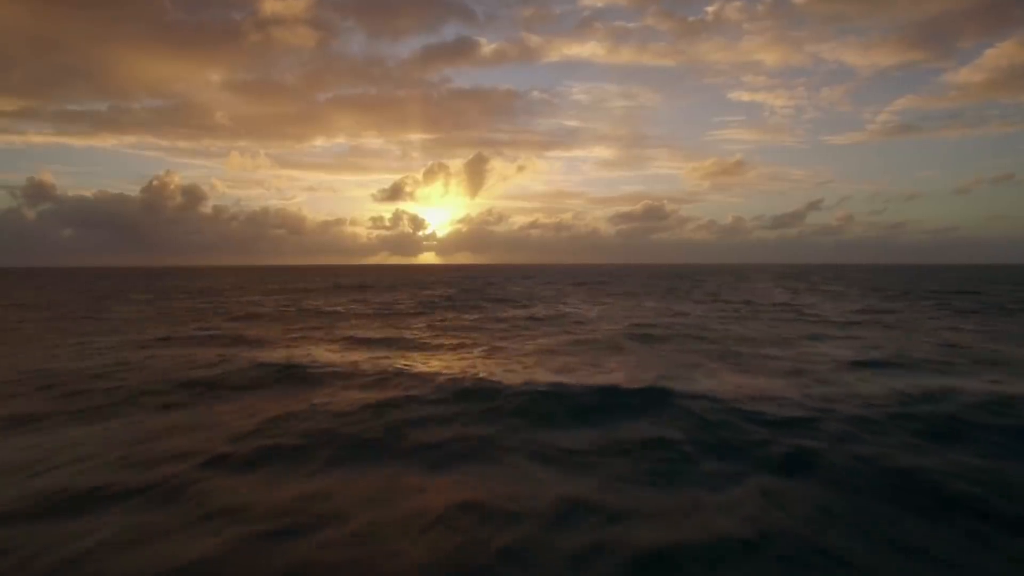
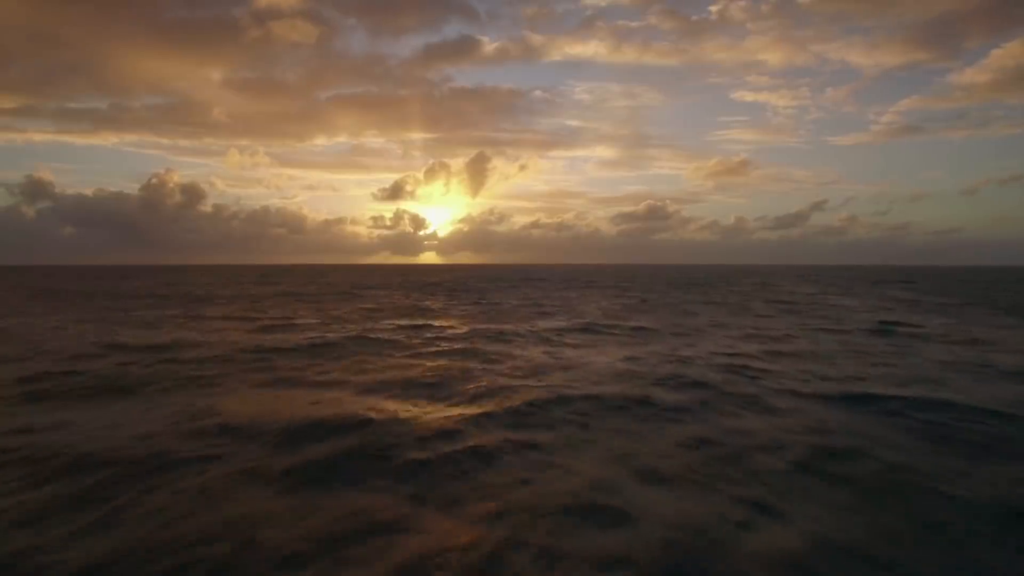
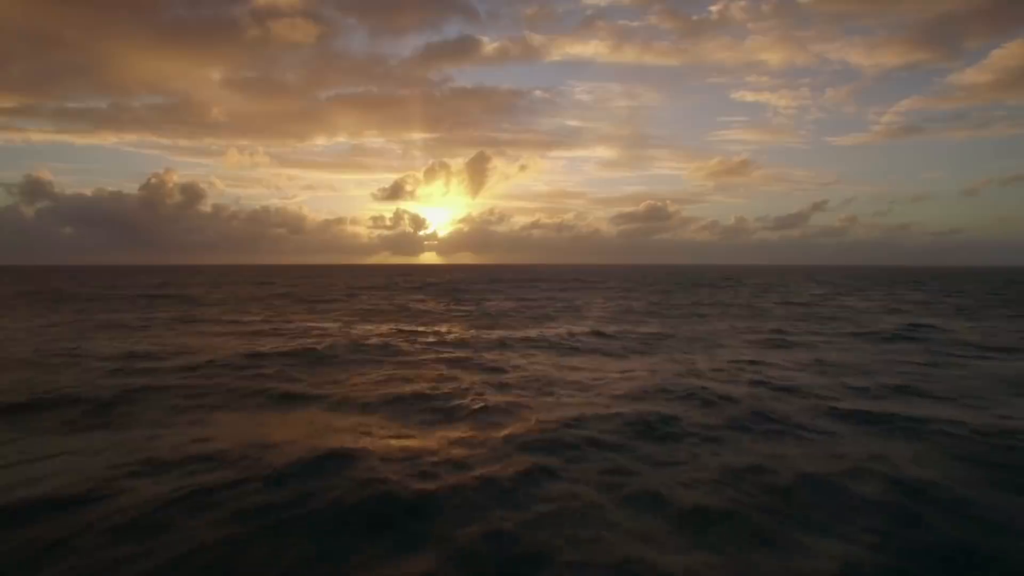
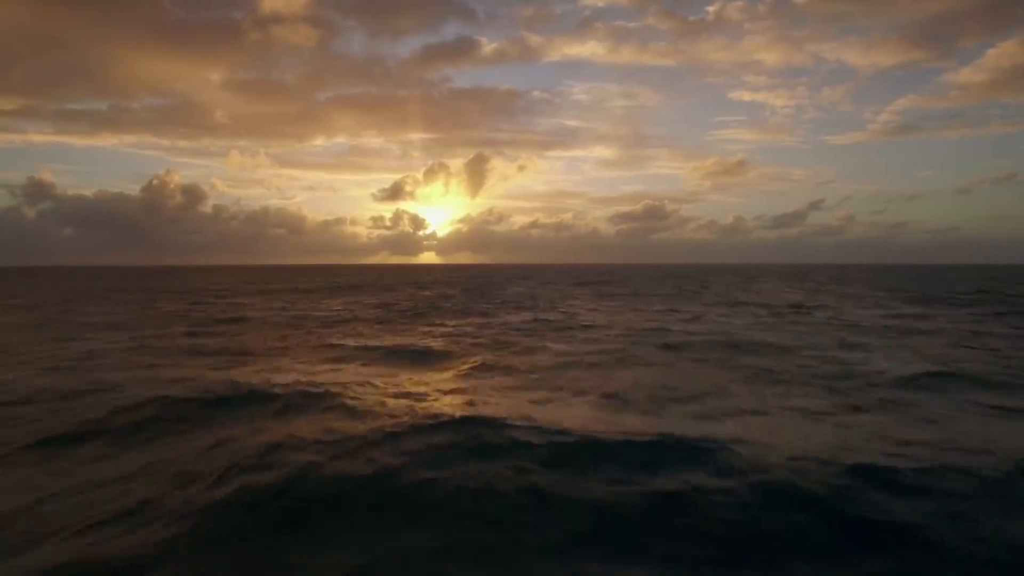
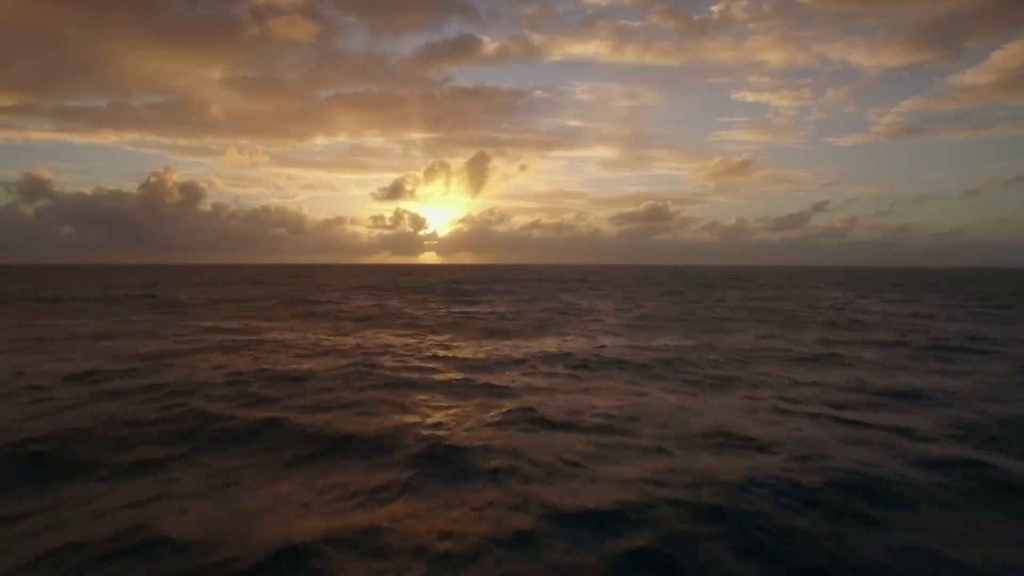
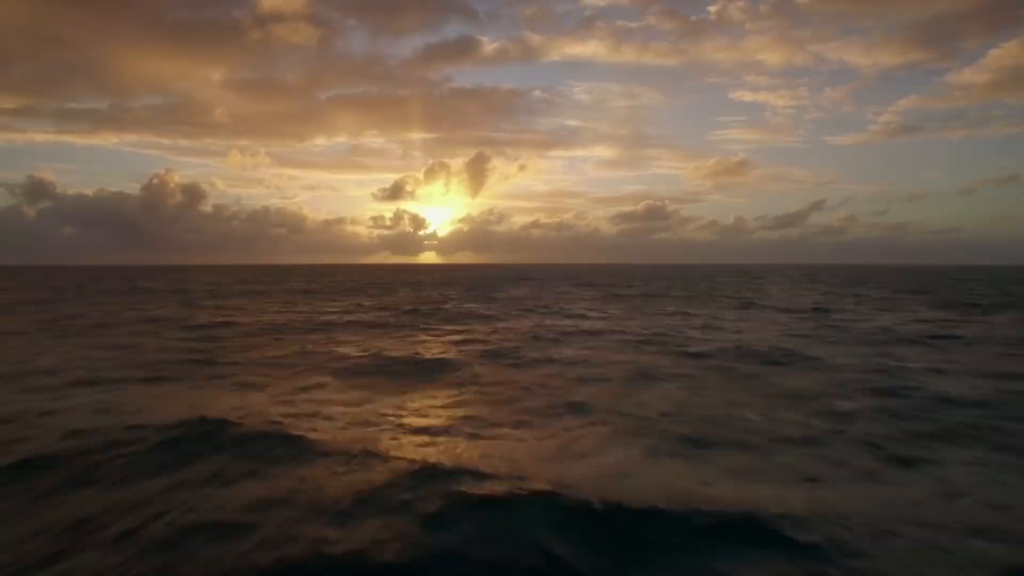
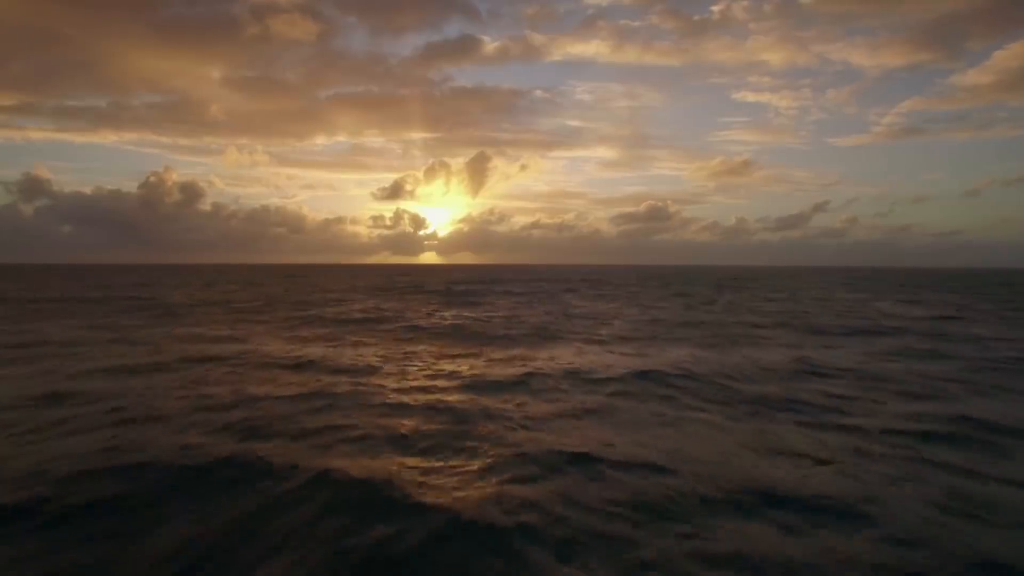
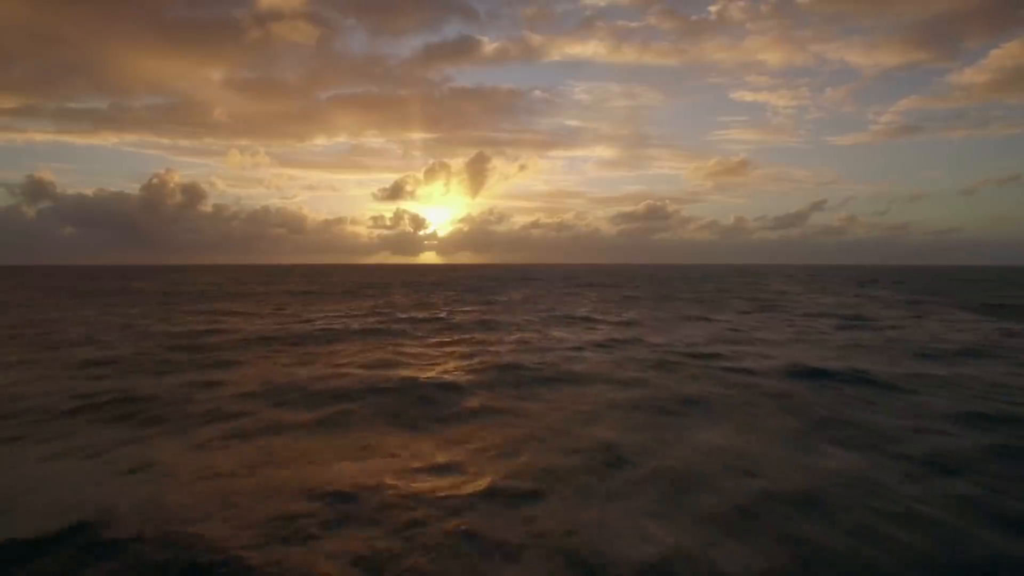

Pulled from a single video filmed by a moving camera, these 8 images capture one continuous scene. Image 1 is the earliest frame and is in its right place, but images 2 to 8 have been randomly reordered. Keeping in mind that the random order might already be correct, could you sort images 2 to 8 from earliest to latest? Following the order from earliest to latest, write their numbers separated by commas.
4, 6, 8, 2, 3, 5, 7
